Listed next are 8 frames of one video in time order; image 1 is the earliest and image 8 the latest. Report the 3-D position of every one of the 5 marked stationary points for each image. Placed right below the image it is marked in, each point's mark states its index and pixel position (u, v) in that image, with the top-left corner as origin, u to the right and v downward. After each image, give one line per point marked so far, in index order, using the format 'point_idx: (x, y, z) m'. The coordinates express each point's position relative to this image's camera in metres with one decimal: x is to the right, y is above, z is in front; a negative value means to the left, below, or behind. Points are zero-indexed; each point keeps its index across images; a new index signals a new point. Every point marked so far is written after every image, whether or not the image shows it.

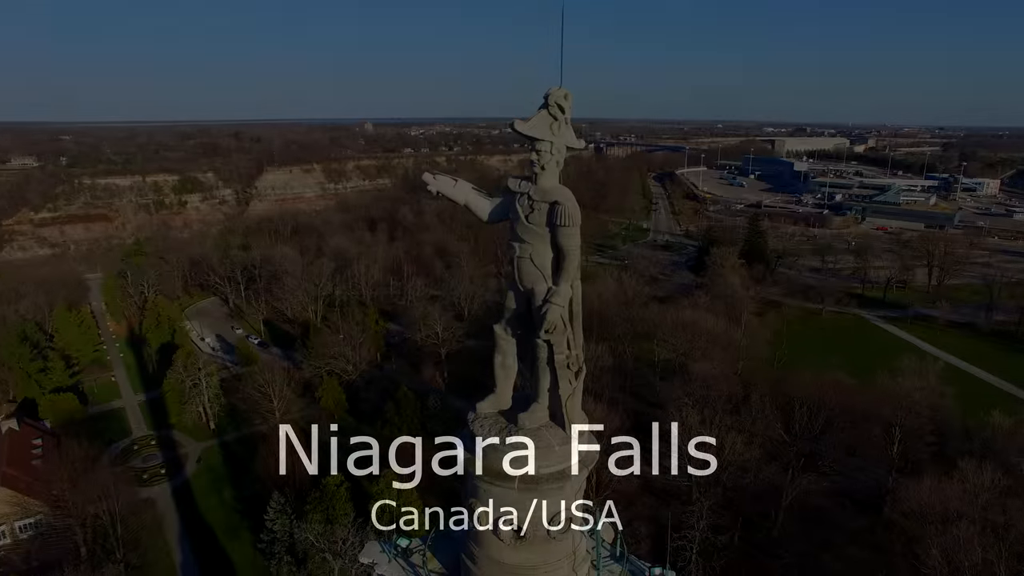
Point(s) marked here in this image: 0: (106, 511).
0: (-11.2, -6.2, +18.9) m
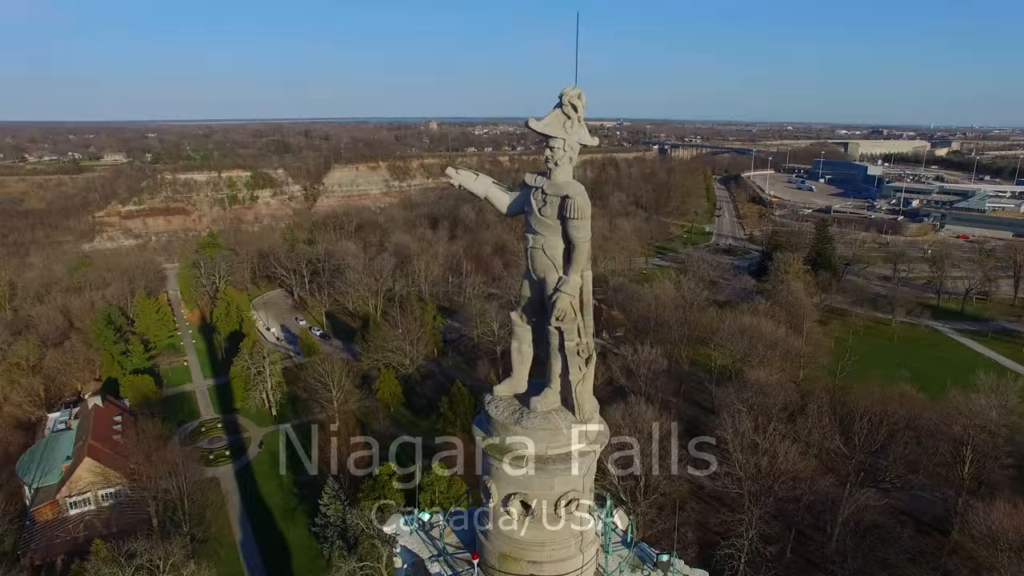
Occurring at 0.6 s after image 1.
0: (-9.8, -5.9, +19.9) m
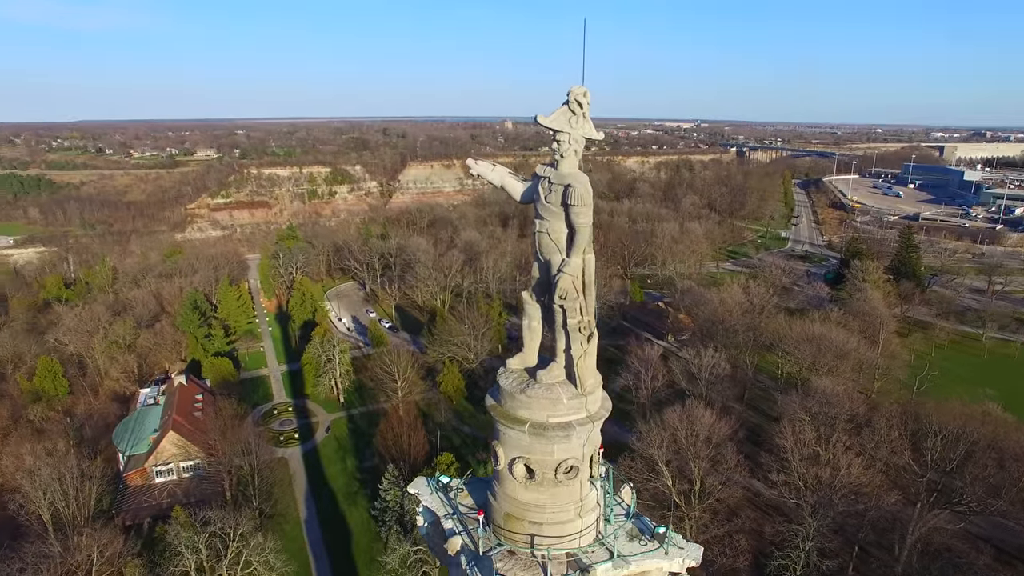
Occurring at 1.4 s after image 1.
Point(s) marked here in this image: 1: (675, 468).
0: (-8.2, -5.5, +21.1) m
1: (+4.1, -4.5, +17.0) m
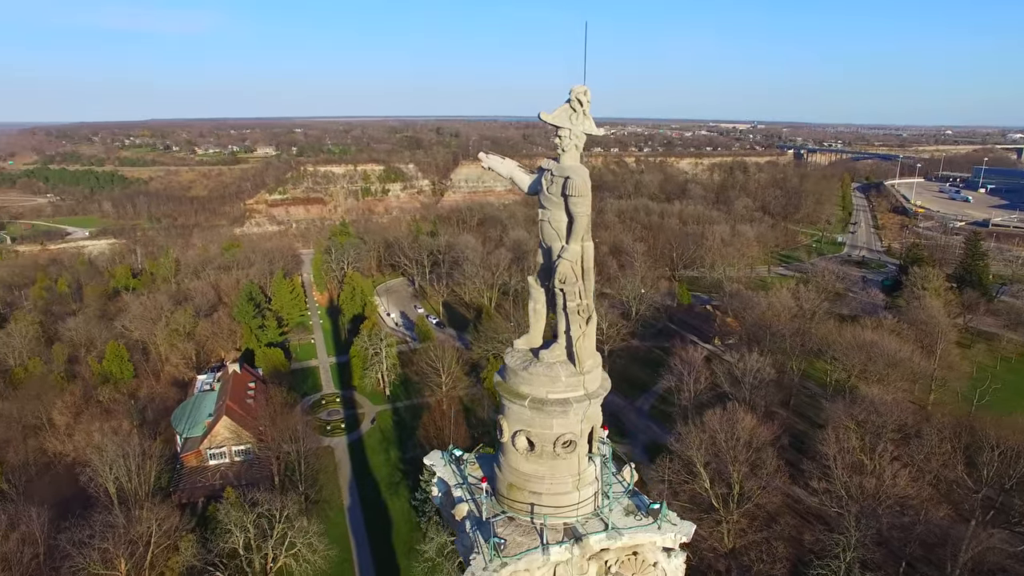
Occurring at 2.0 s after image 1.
0: (-6.9, -5.2, +21.8) m
1: (+5.0, -4.5, +16.9) m
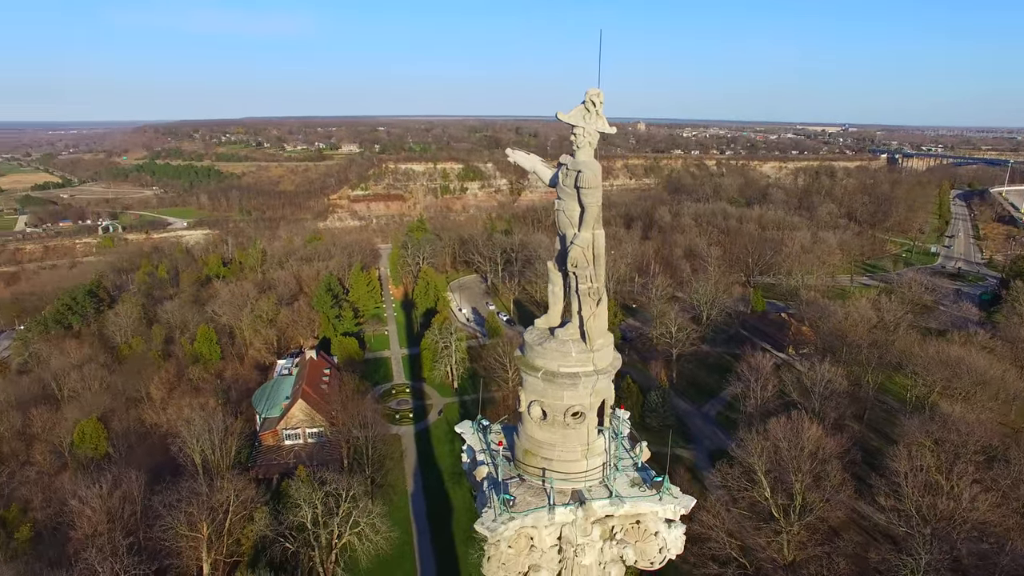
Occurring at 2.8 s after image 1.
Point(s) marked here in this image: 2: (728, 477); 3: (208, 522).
0: (-4.9, -4.9, +22.8) m
1: (+6.4, -4.7, +16.5) m
2: (+5.4, -4.7, +16.9) m
3: (-7.5, -5.8, +16.7) m
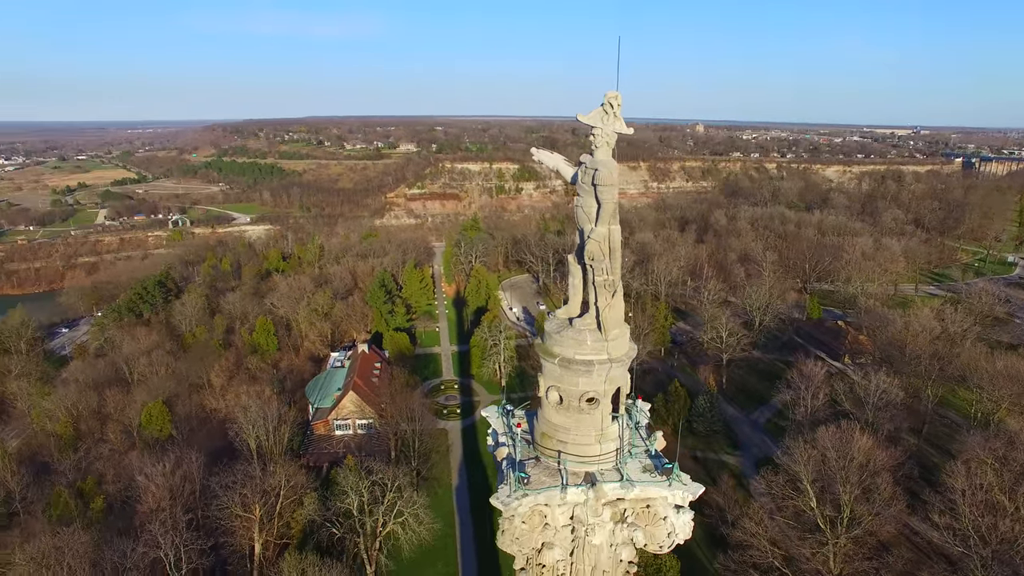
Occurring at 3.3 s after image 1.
0: (-3.4, -4.8, +23.3) m
1: (+7.4, -4.8, +16.2) m
2: (+6.4, -4.8, +16.6) m
3: (-6.5, -5.6, +17.4) m
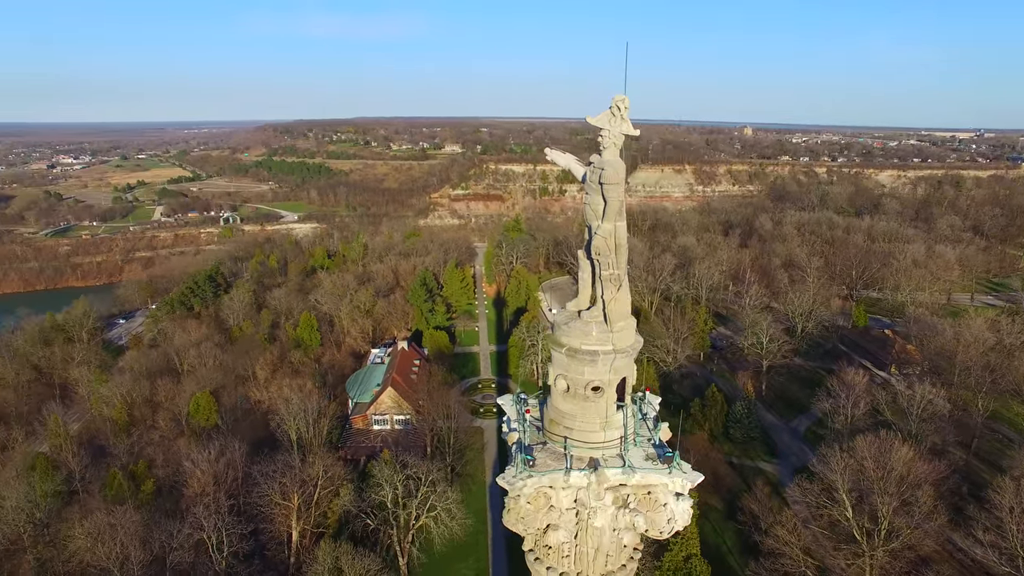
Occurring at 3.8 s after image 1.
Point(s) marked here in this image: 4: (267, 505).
0: (-2.2, -4.8, +23.6) m
1: (+8.2, -5.0, +15.8) m
2: (+7.2, -5.0, +16.4) m
3: (-5.7, -5.5, +18.0) m
4: (-6.6, -5.9, +18.3) m
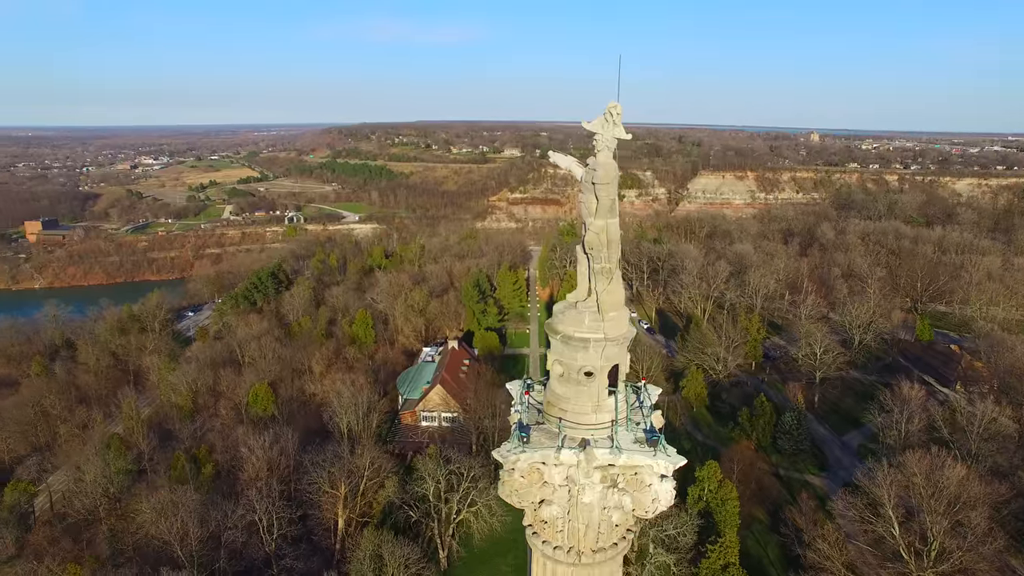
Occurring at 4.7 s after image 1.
0: (-0.6, -4.8, +23.9) m
1: (+9.0, -5.2, +15.4) m
2: (+8.1, -5.2, +16.0) m
3: (-4.6, -5.4, +18.6) m
4: (-5.5, -5.8, +19.0) m
